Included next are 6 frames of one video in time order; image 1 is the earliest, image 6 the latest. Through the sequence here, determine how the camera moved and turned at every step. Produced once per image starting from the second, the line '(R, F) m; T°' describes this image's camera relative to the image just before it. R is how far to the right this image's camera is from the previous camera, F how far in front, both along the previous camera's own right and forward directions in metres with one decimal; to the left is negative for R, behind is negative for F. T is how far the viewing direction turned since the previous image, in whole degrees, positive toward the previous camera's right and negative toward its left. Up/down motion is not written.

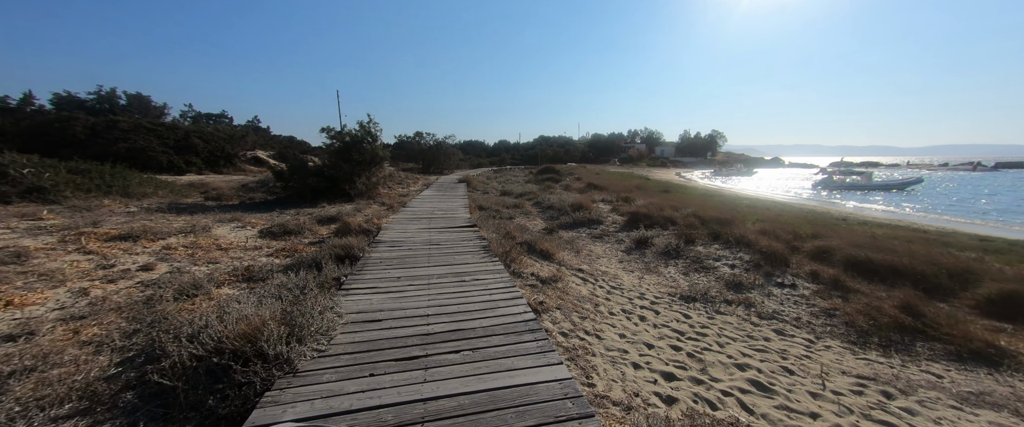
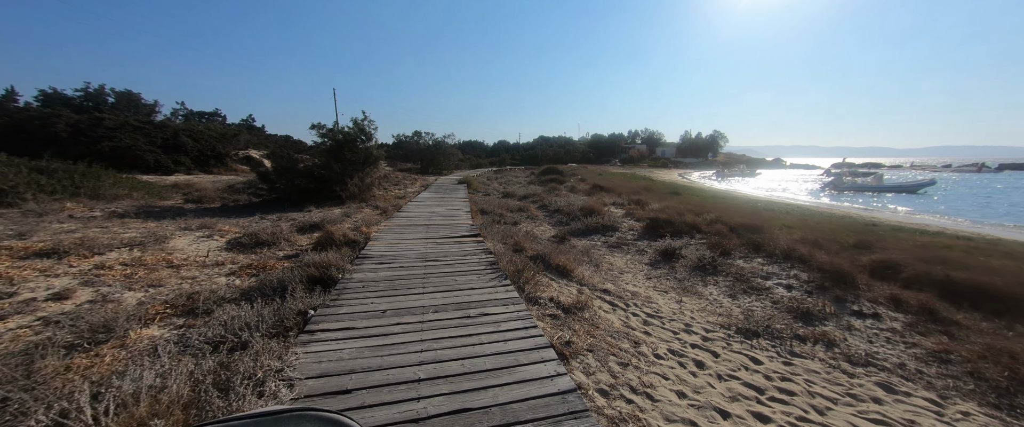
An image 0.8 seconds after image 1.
(-0.2, +0.9) m; 0°
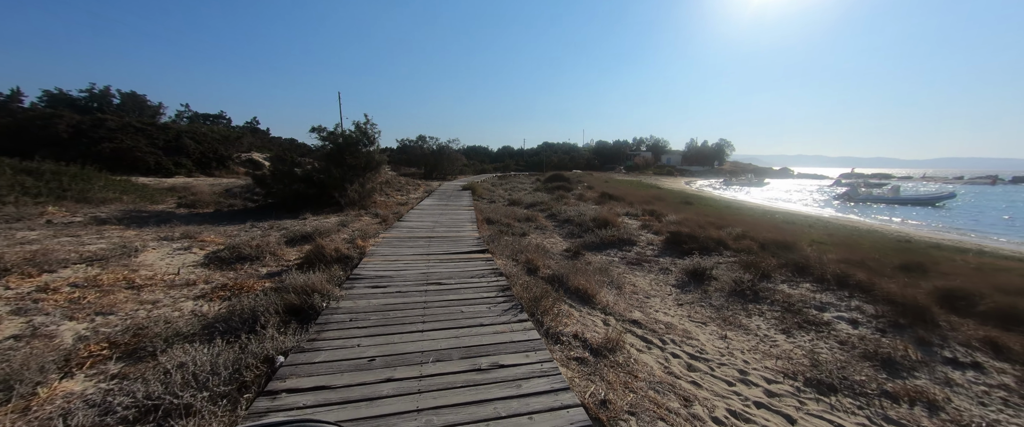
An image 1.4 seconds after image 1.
(-0.2, +0.6) m; -1°
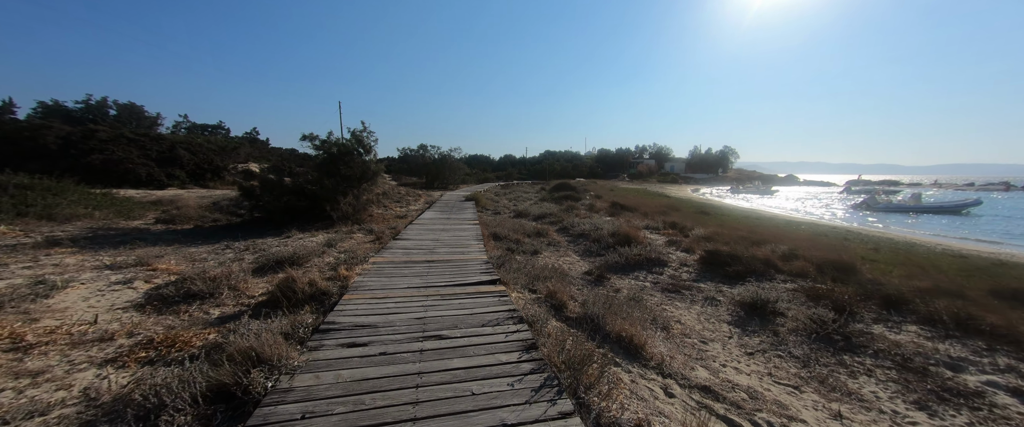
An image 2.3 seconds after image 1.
(-0.2, +1.0) m; 0°
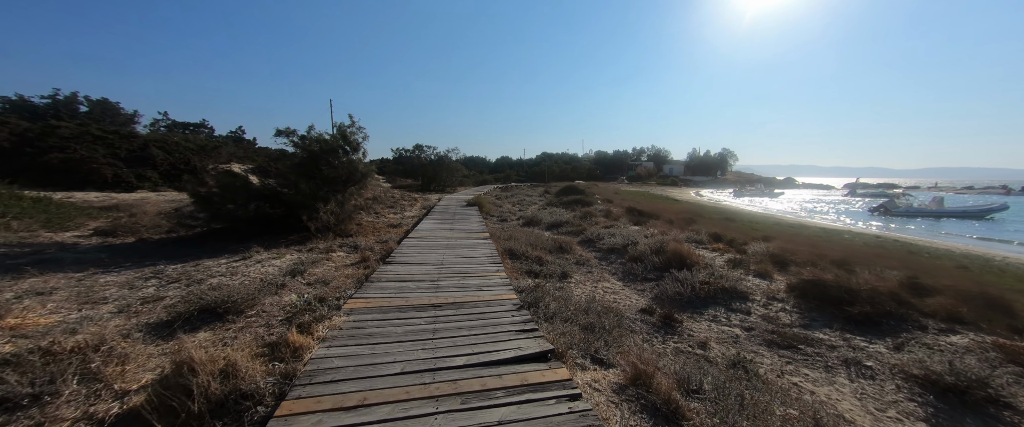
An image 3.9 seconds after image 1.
(-0.6, +1.8) m; +1°
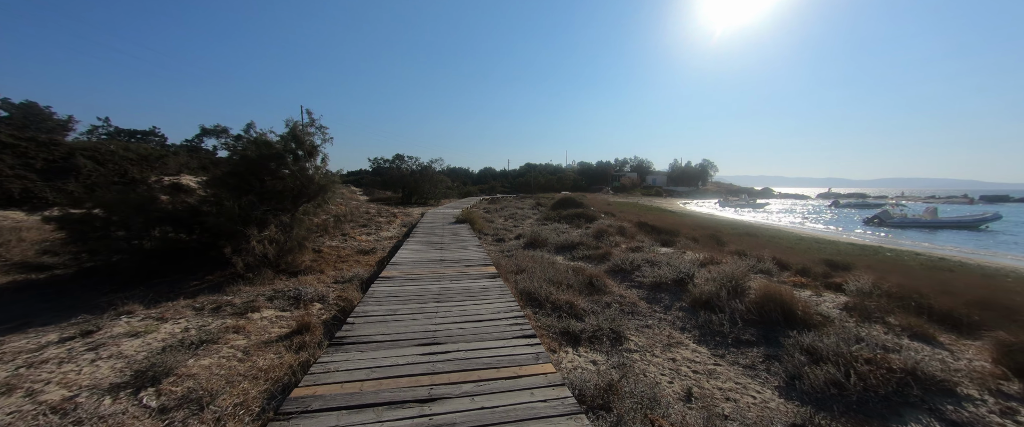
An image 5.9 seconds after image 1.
(-0.6, +2.3) m; +3°
